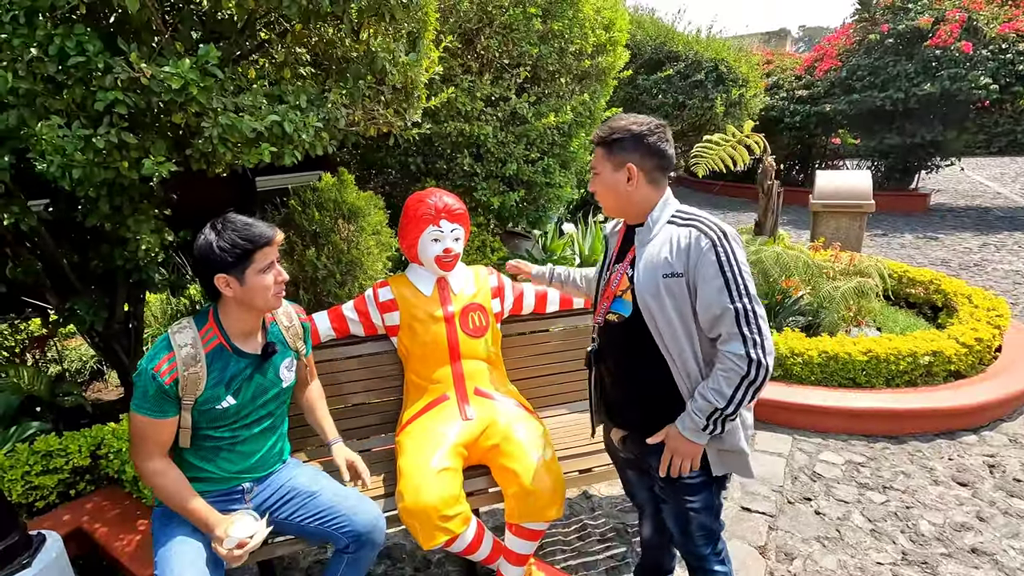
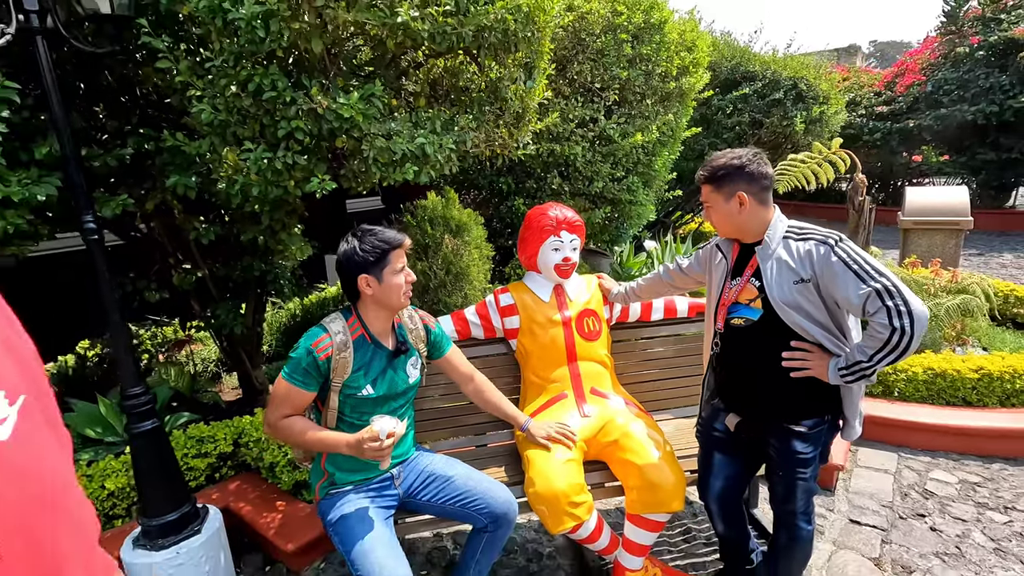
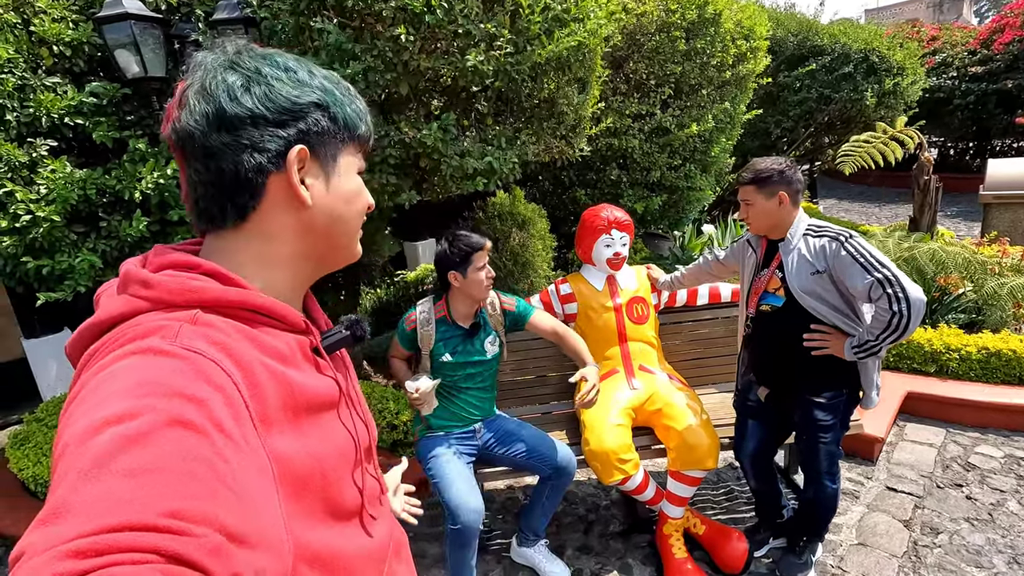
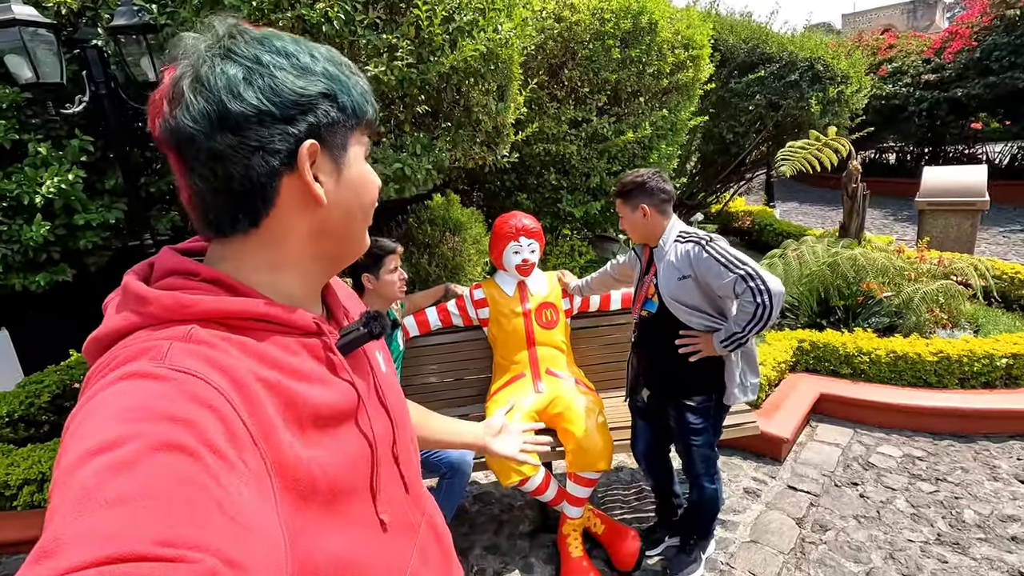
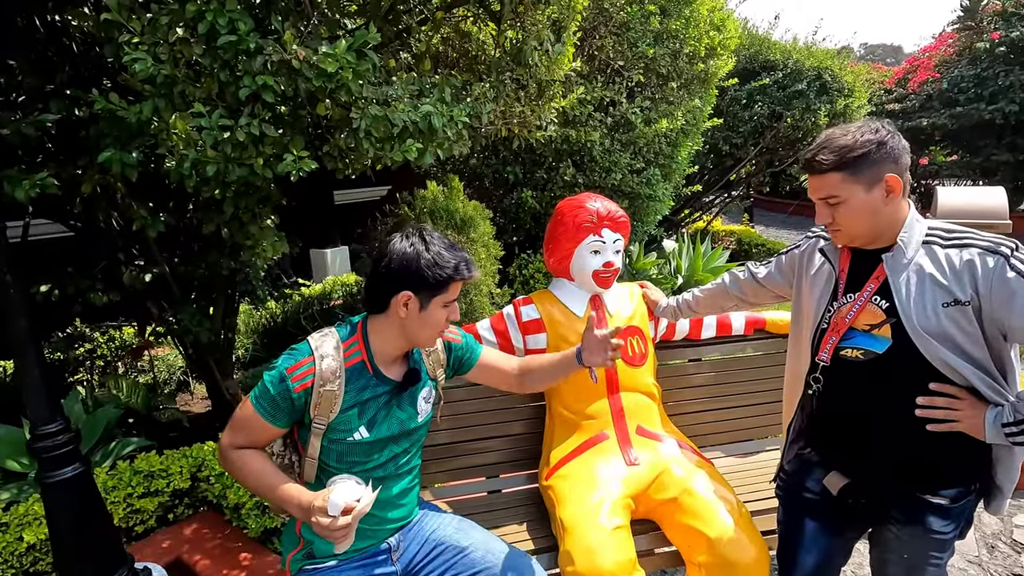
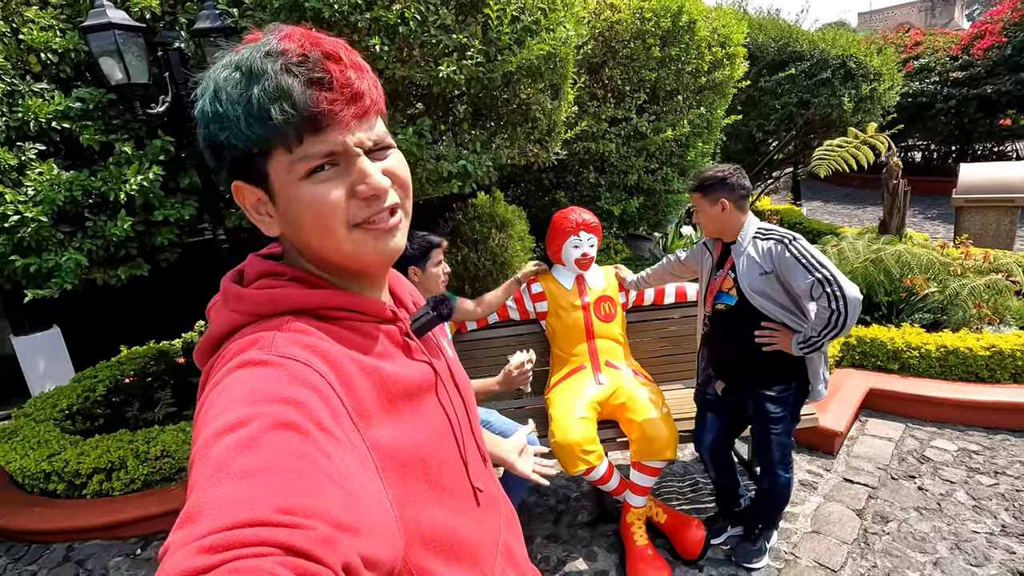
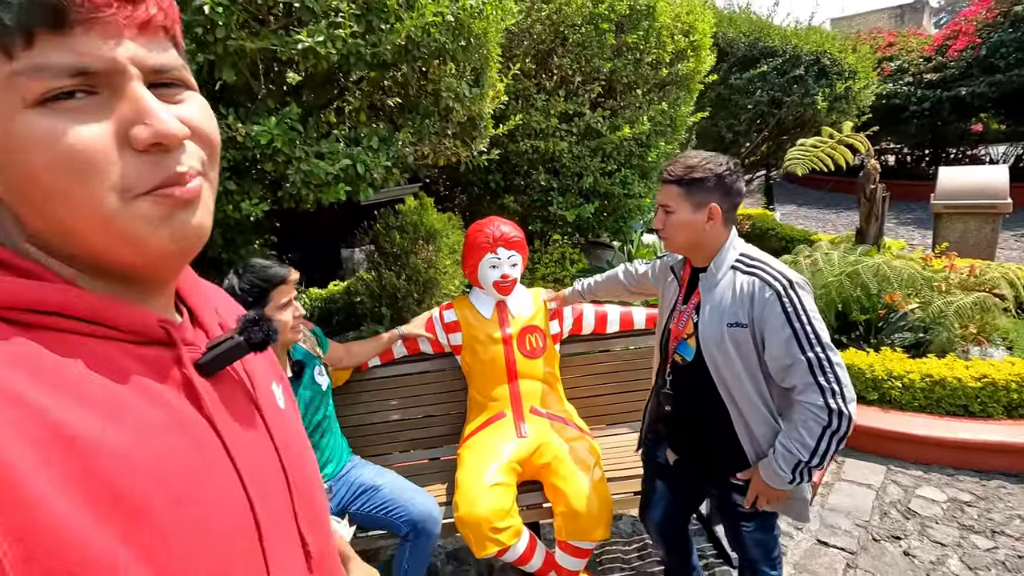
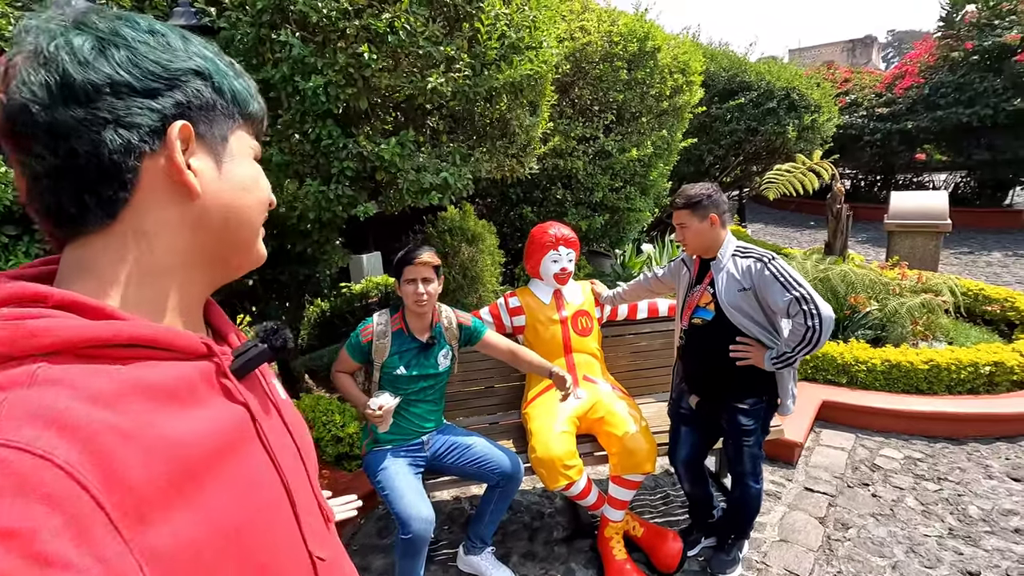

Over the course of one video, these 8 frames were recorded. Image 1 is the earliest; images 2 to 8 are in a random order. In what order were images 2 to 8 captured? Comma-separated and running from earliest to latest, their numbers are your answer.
7, 4, 6, 3, 8, 5, 2
